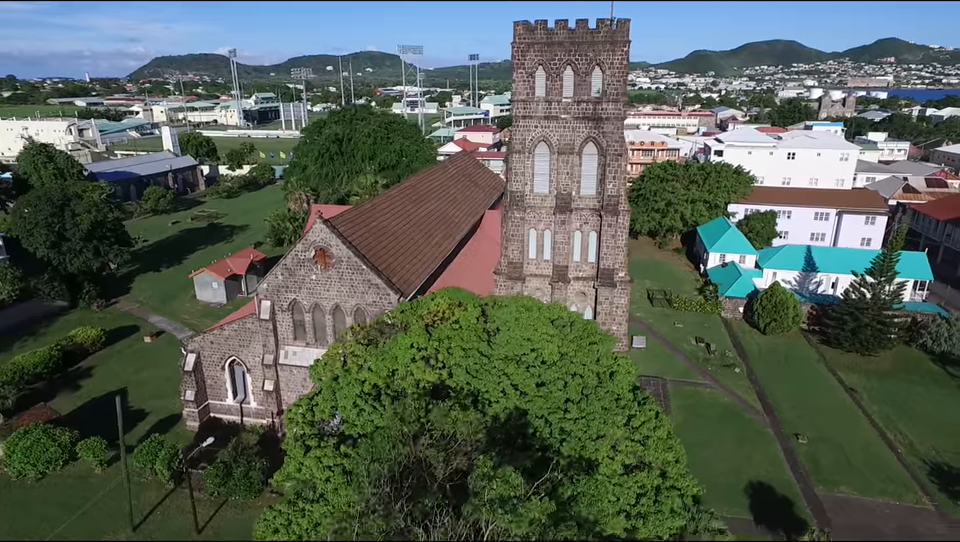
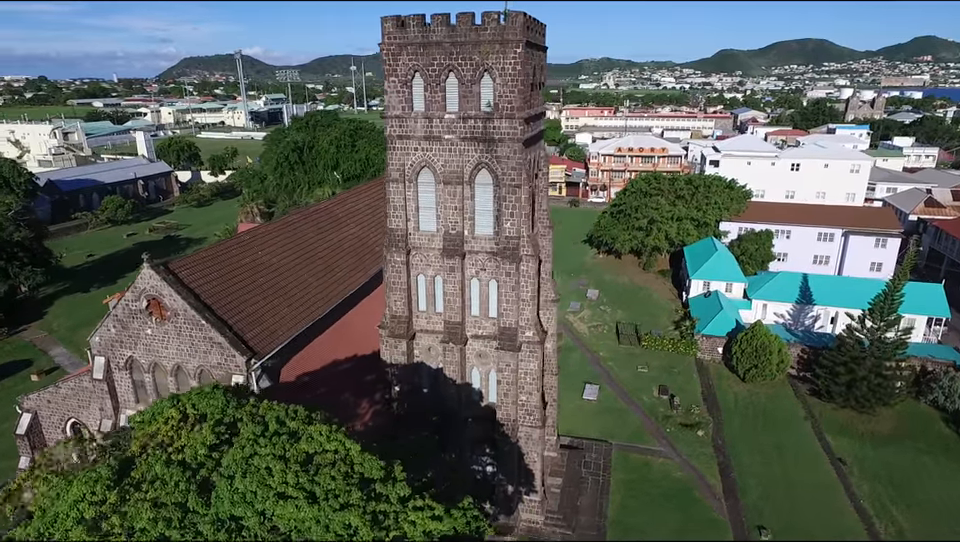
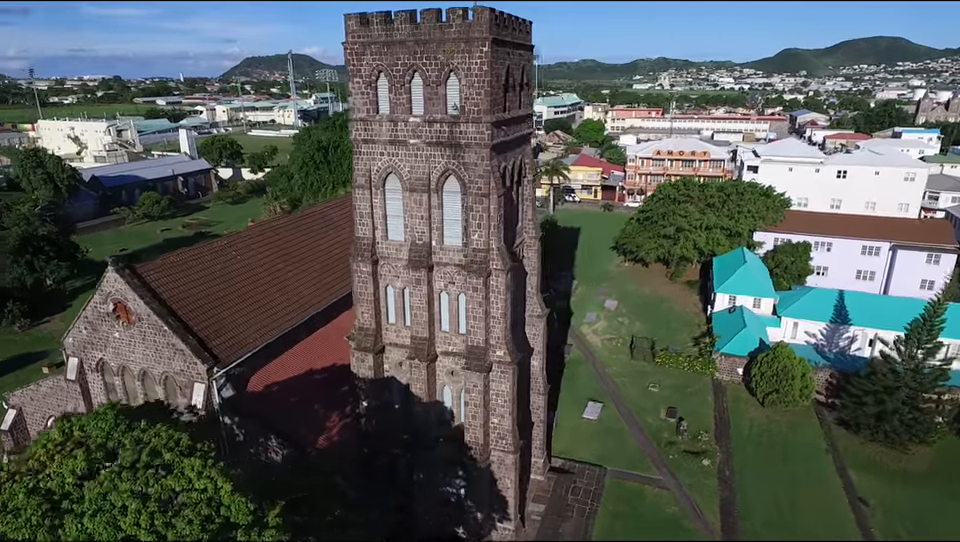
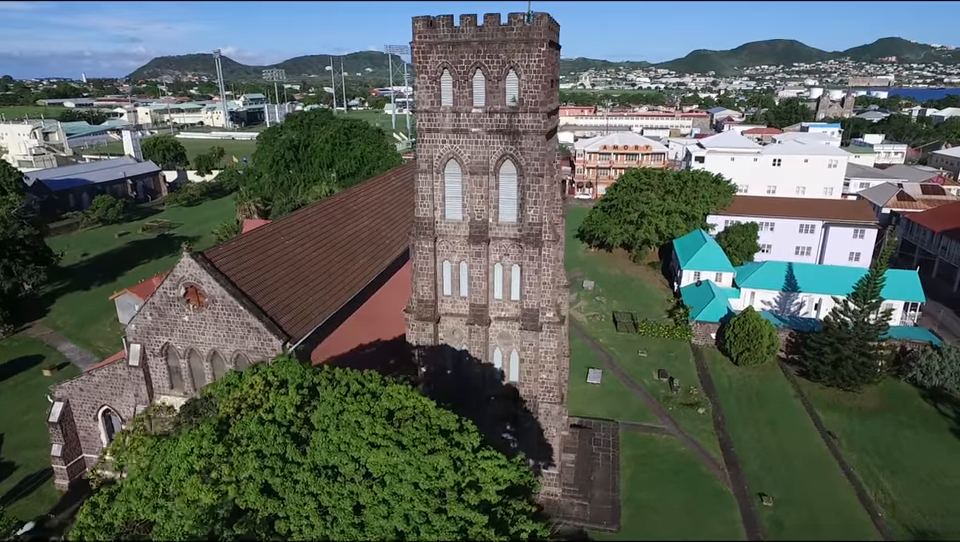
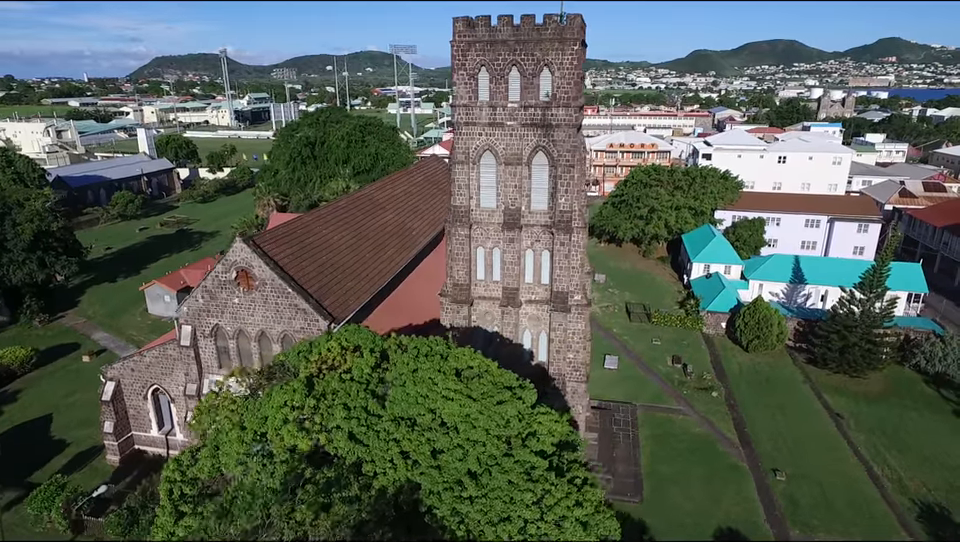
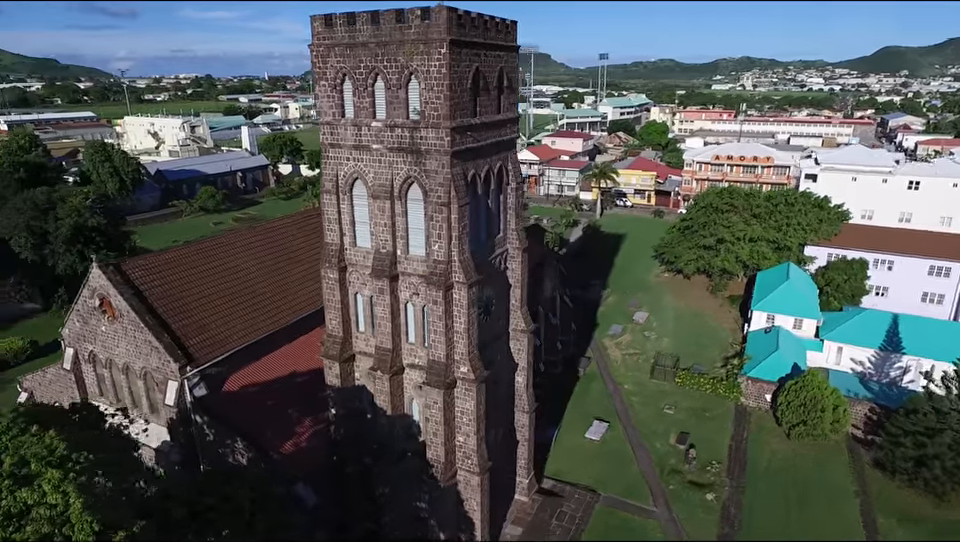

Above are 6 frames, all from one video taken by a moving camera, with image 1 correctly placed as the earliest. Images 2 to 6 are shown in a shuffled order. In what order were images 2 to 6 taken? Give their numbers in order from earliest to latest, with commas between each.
5, 4, 2, 3, 6
